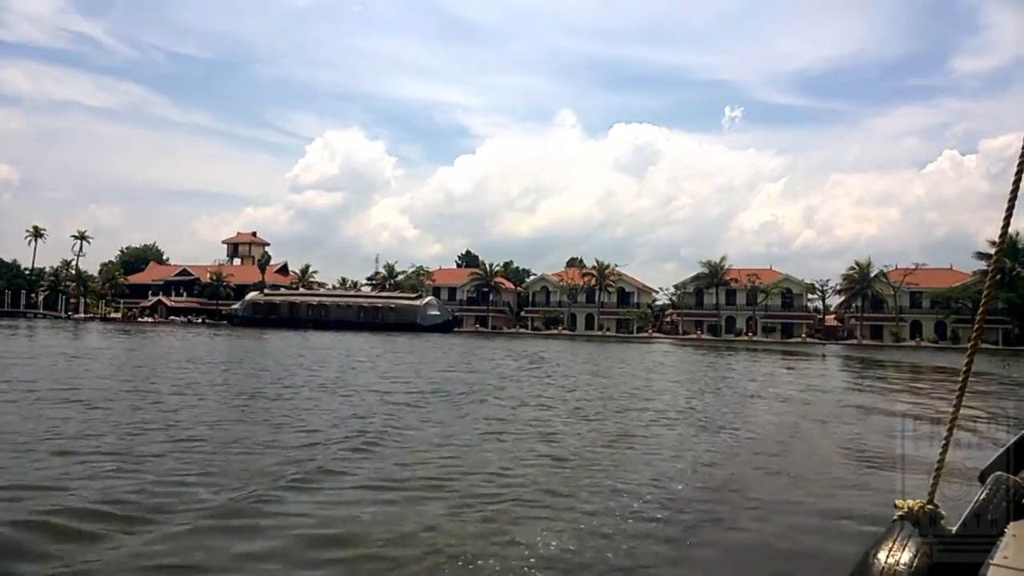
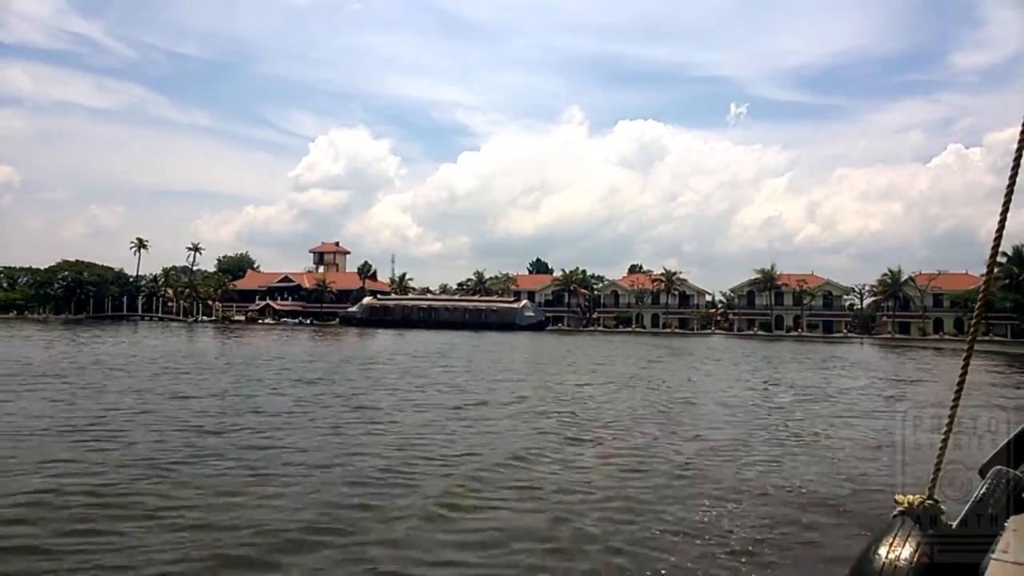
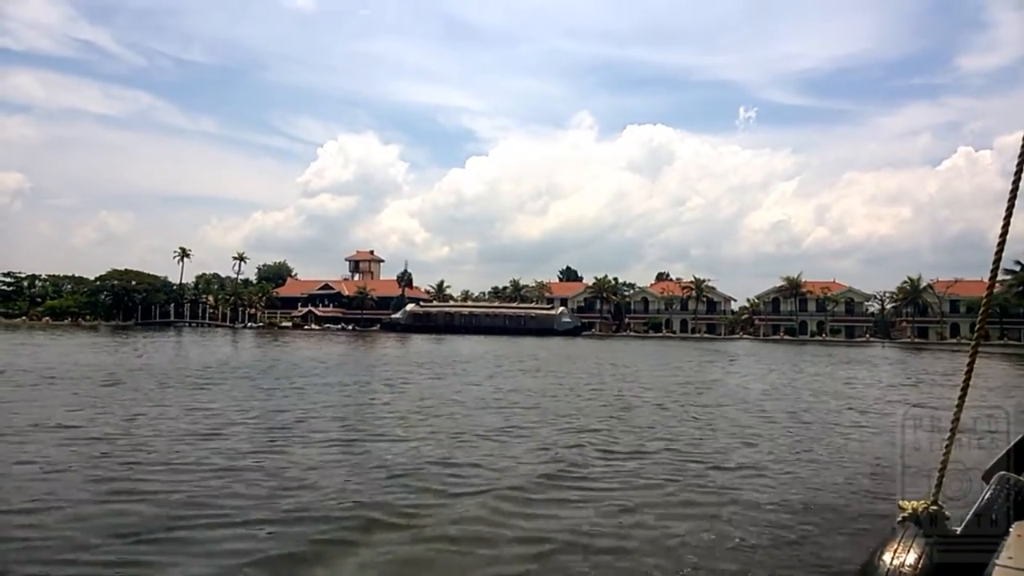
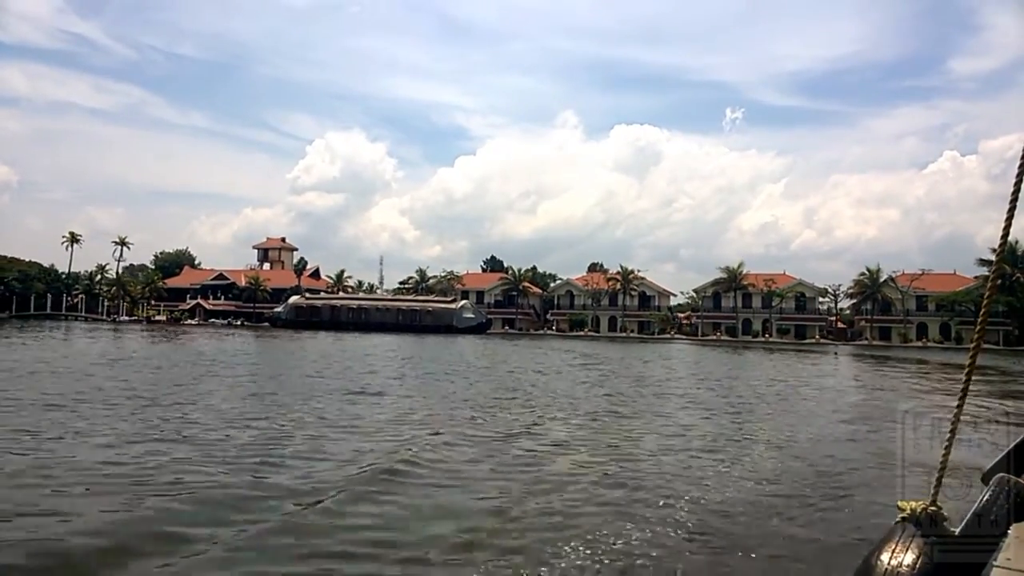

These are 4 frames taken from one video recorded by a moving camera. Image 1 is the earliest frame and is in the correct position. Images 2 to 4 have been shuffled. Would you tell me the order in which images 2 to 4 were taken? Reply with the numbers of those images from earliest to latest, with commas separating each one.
4, 2, 3
